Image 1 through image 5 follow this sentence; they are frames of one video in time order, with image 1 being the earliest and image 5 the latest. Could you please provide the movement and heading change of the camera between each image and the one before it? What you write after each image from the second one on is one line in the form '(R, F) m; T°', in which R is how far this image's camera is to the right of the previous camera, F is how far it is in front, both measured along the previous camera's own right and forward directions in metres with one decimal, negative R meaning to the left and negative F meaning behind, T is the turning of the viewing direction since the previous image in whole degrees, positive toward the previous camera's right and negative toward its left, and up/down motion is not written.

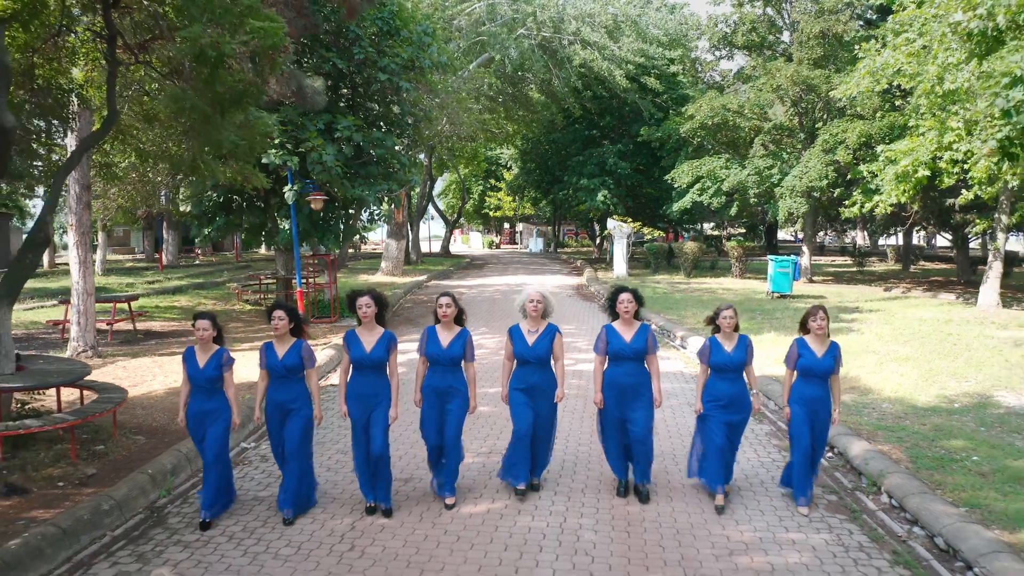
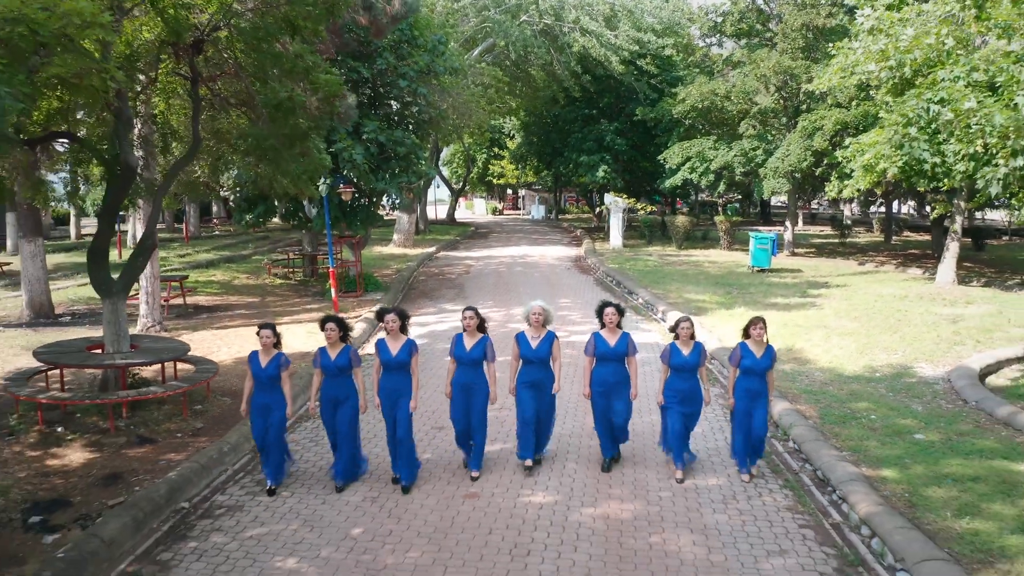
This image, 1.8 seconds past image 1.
(0.0, -1.6) m; 0°
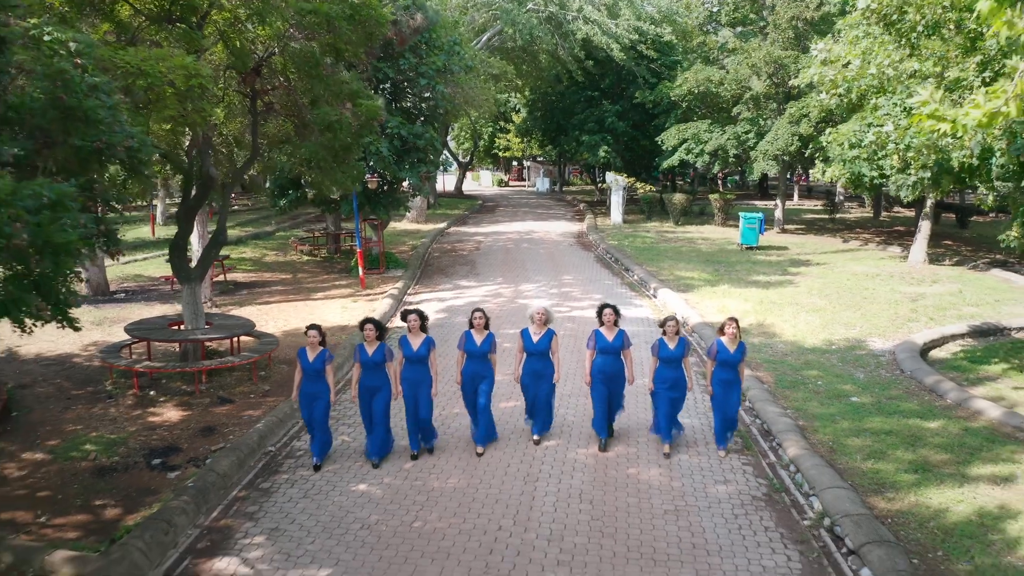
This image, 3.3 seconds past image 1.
(0.0, -1.5) m; 0°
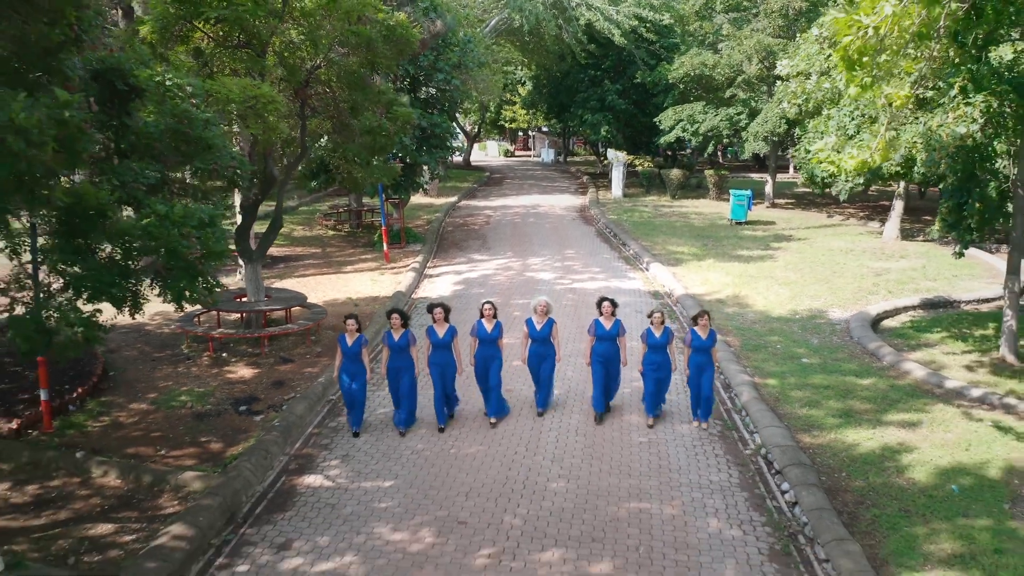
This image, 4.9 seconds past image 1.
(0.0, -1.7) m; 0°
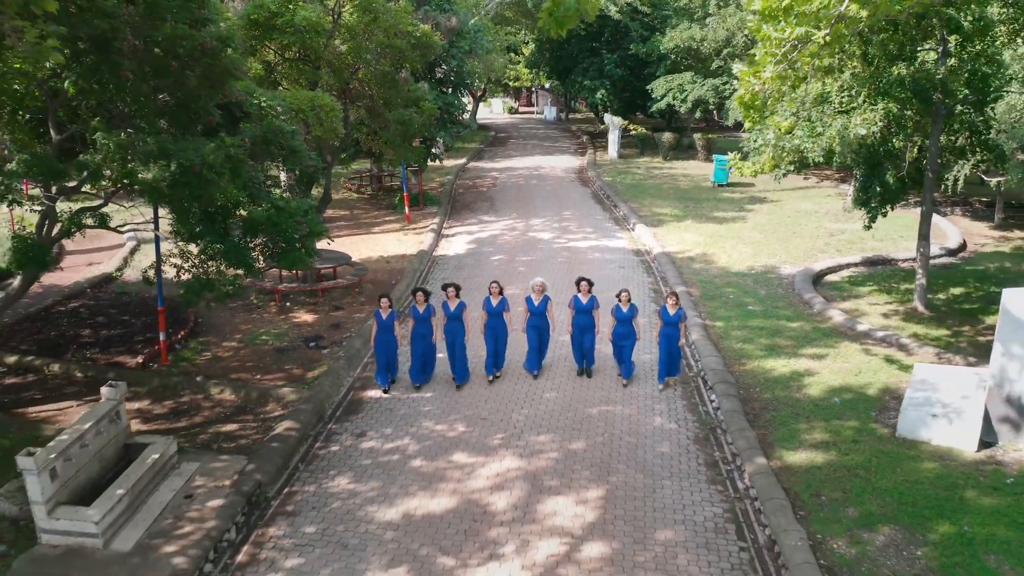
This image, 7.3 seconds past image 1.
(0.0, -2.5) m; 0°
